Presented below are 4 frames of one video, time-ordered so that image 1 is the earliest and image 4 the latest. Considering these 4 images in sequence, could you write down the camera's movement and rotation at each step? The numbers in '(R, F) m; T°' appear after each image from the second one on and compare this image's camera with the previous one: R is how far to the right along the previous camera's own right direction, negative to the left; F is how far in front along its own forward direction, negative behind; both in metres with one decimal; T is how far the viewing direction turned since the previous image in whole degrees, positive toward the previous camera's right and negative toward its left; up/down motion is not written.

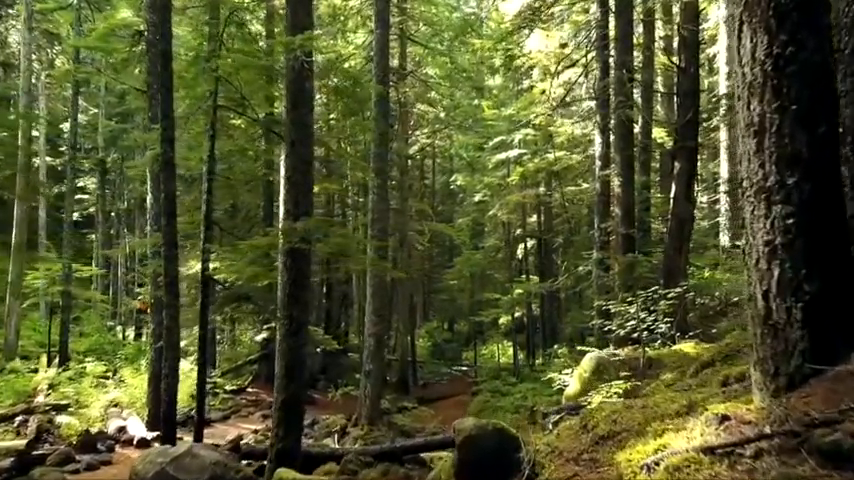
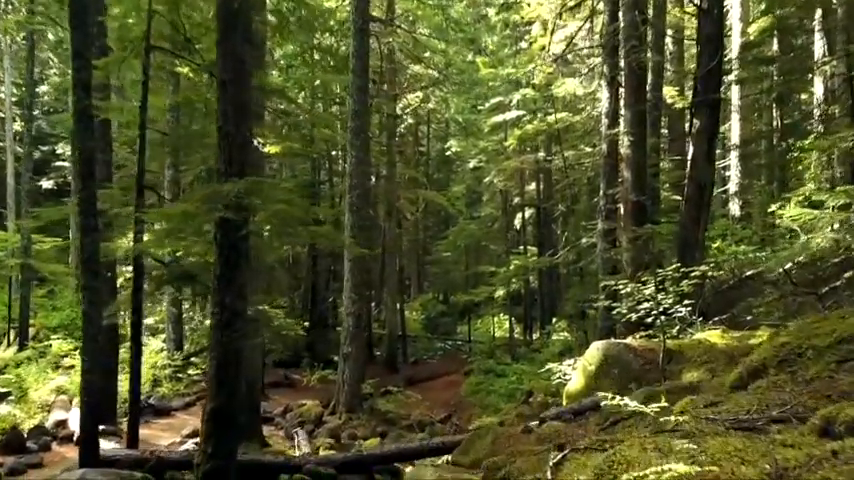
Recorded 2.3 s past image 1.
(+0.3, +1.7) m; 0°
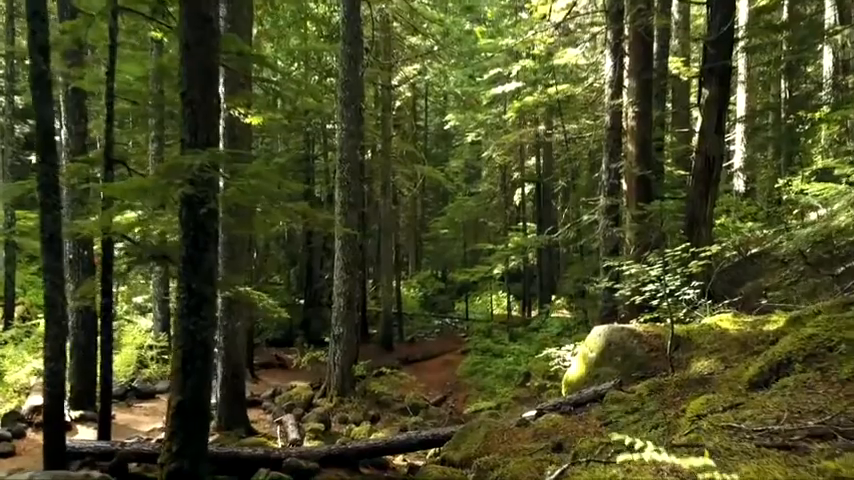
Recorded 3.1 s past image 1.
(+0.1, +0.6) m; 0°
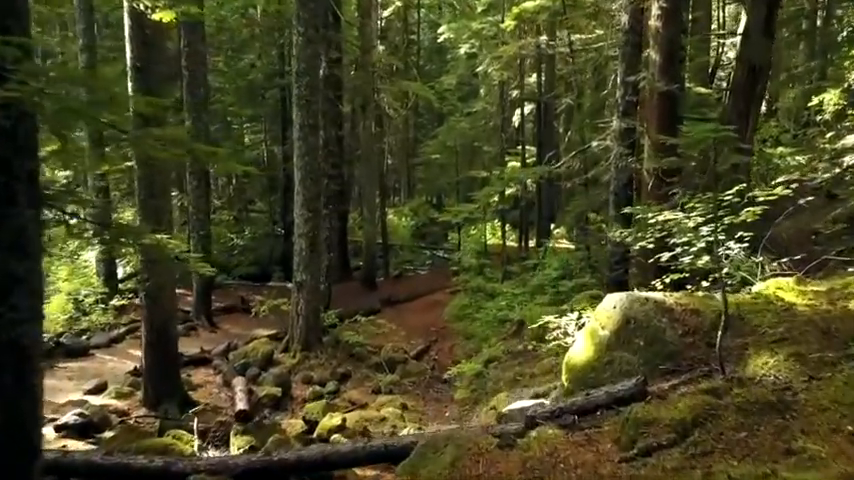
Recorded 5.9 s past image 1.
(+0.4, +2.2) m; 0°
